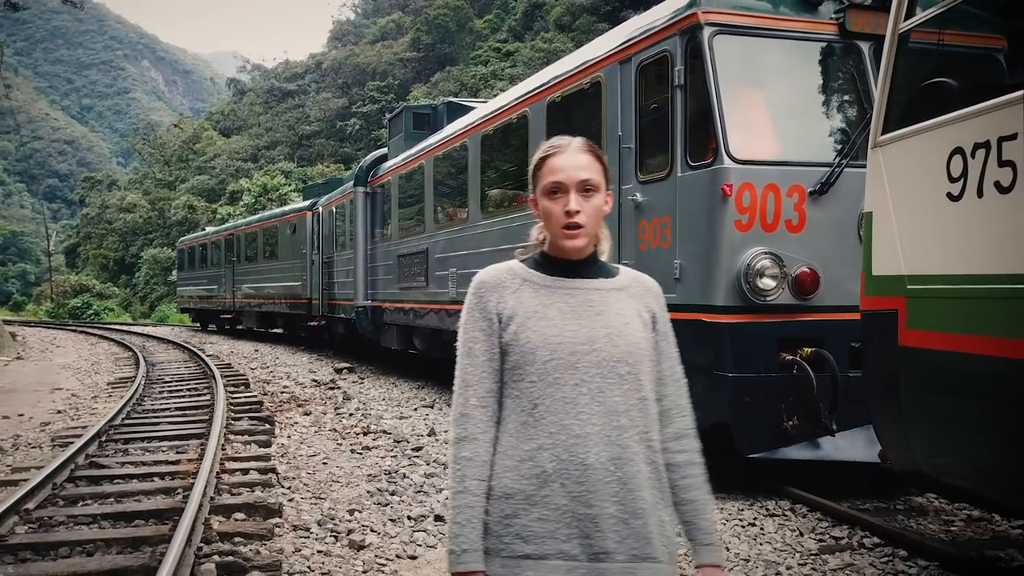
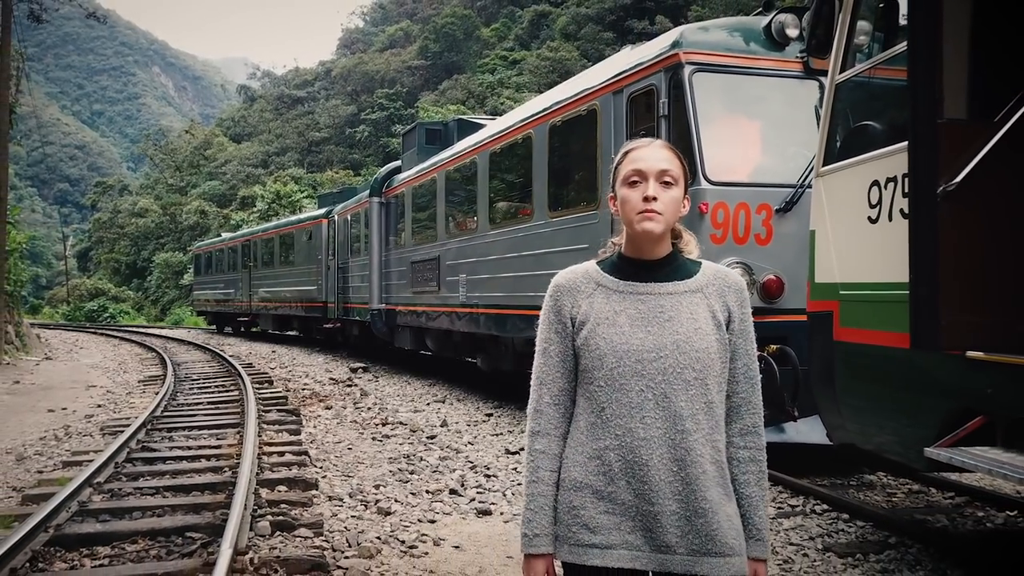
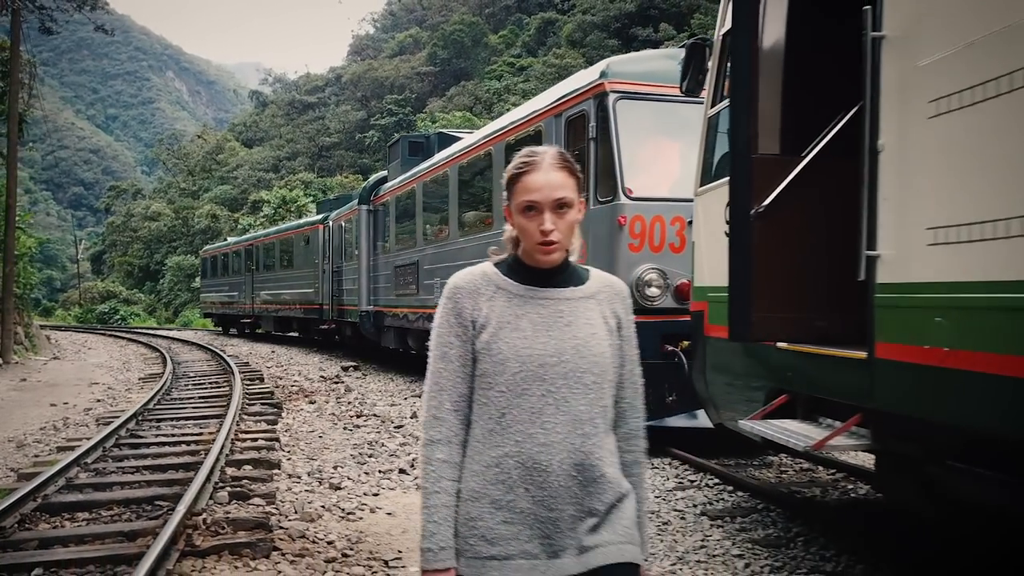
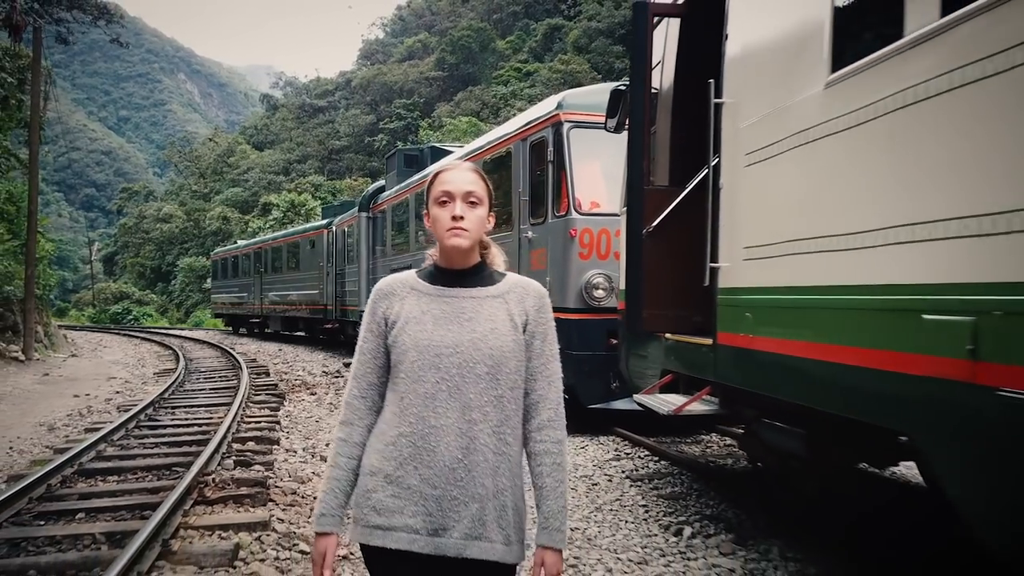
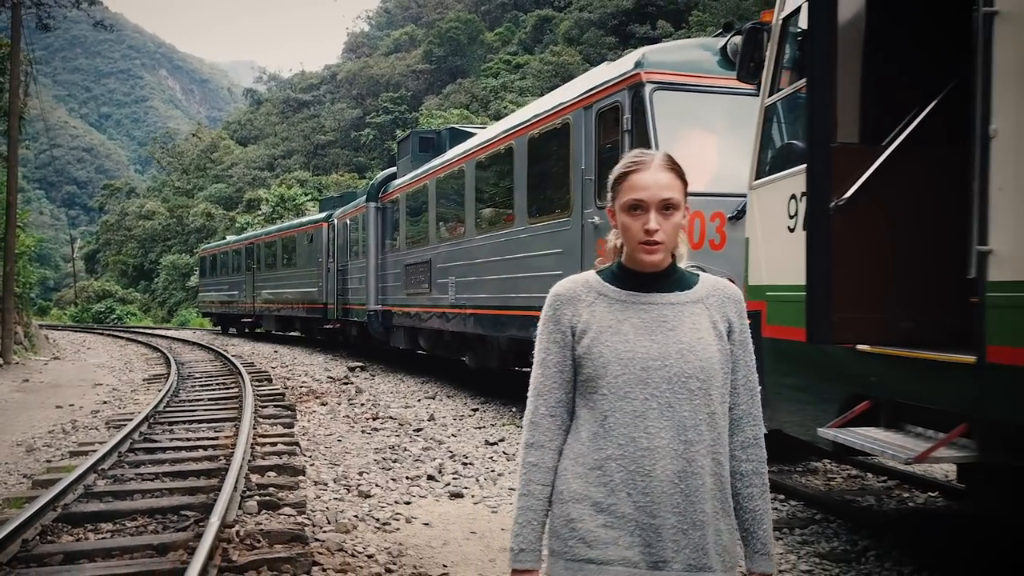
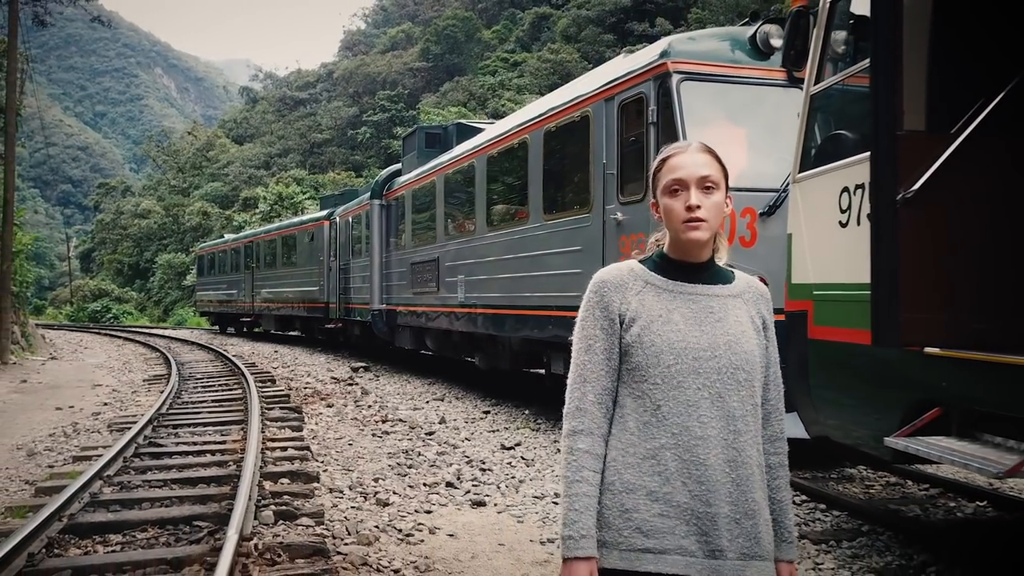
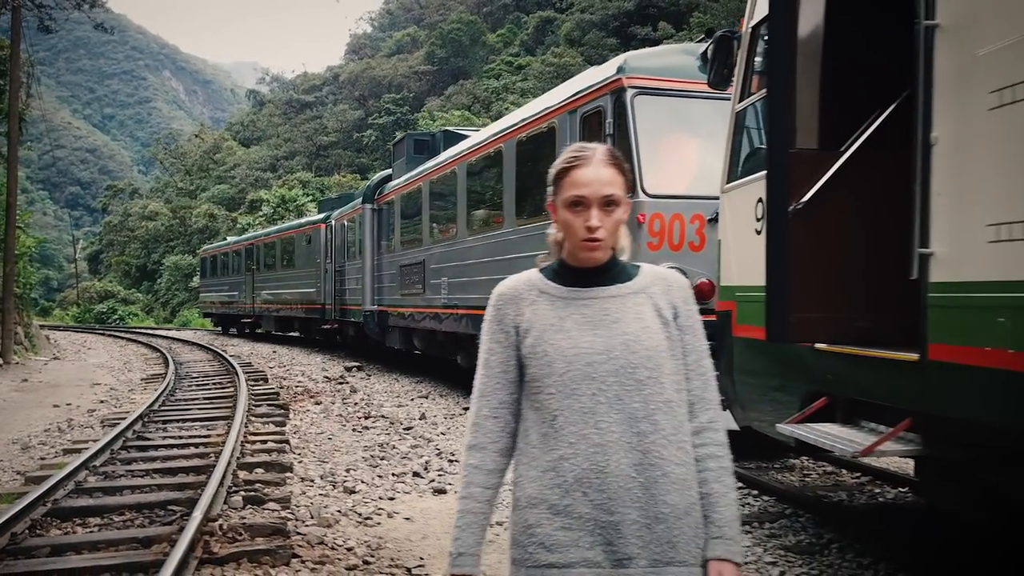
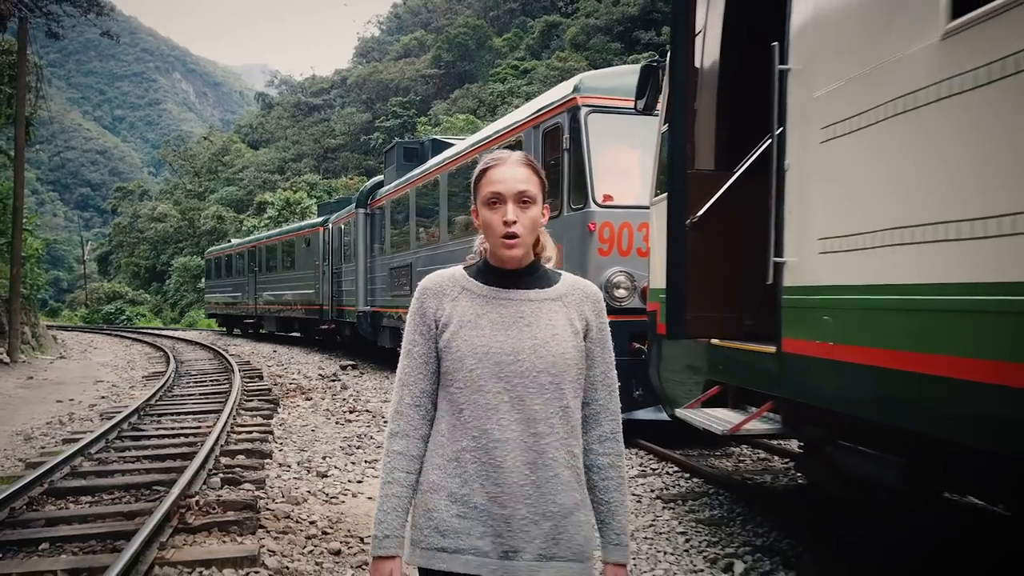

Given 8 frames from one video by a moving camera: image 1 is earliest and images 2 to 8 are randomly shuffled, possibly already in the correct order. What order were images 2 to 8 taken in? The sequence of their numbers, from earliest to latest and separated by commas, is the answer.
2, 6, 5, 7, 3, 8, 4
